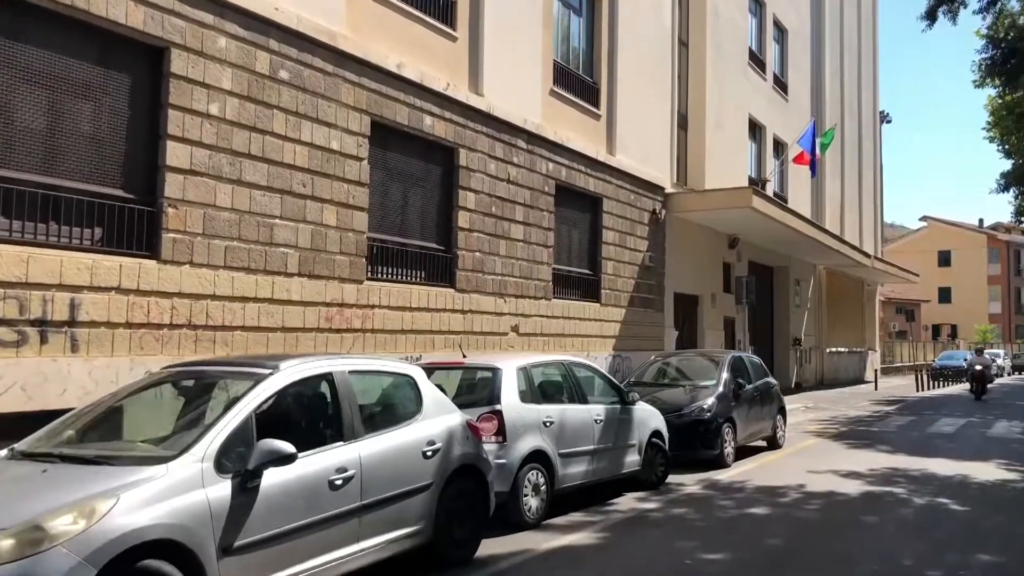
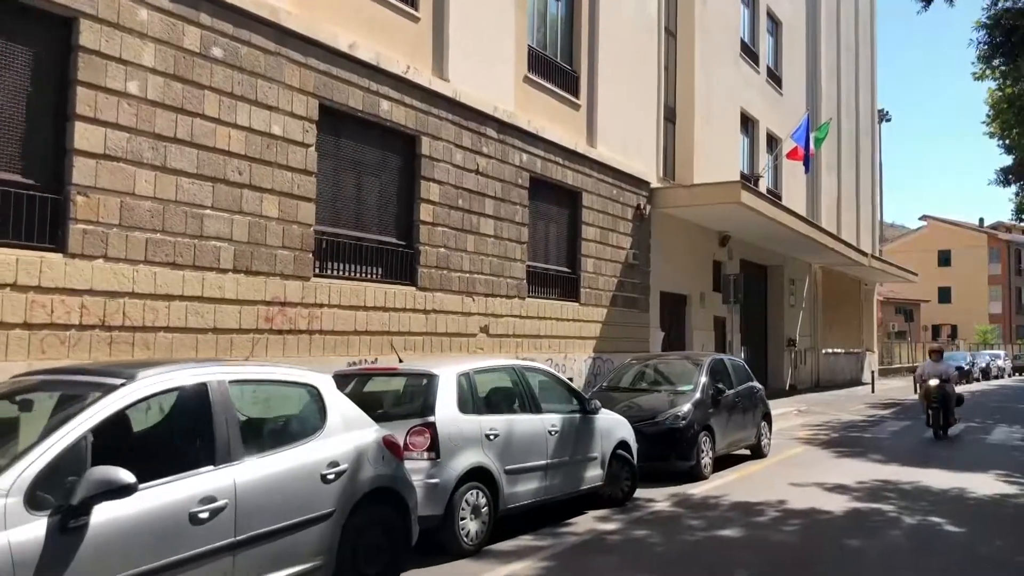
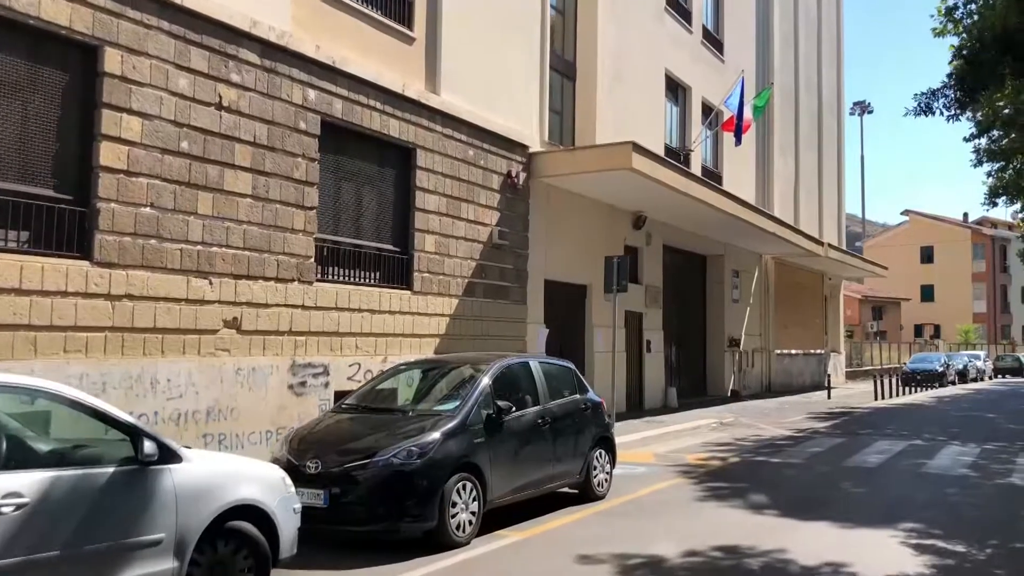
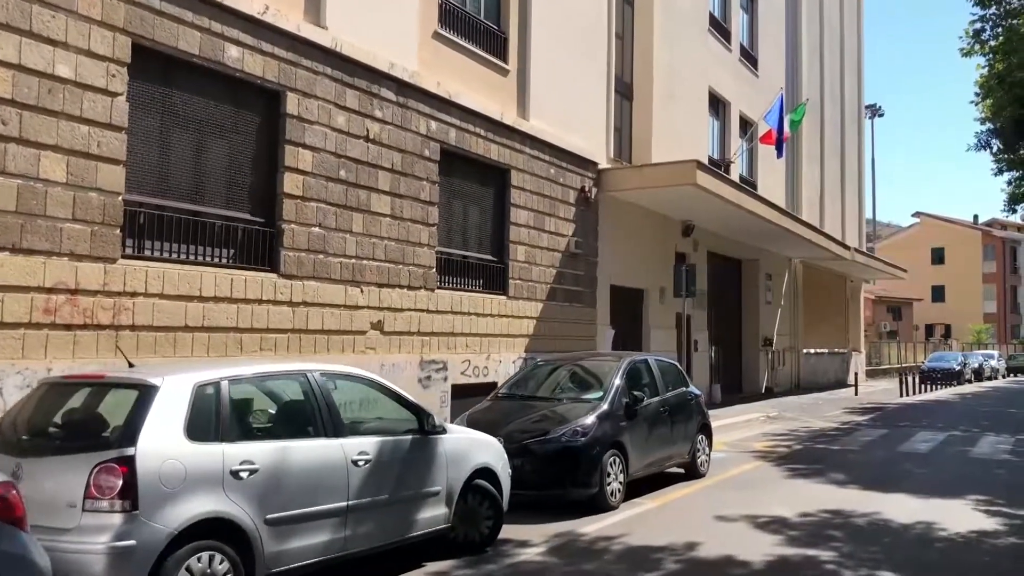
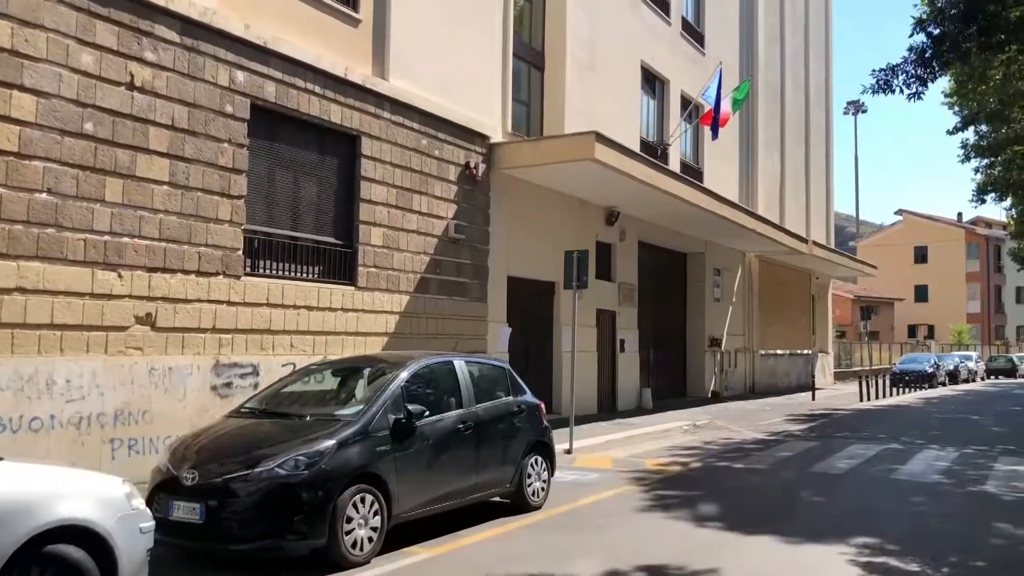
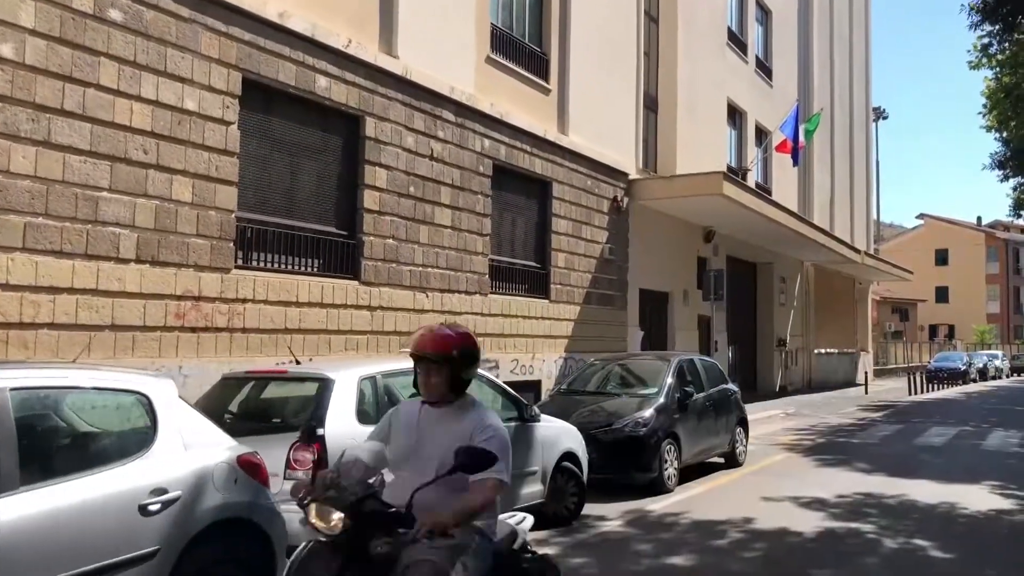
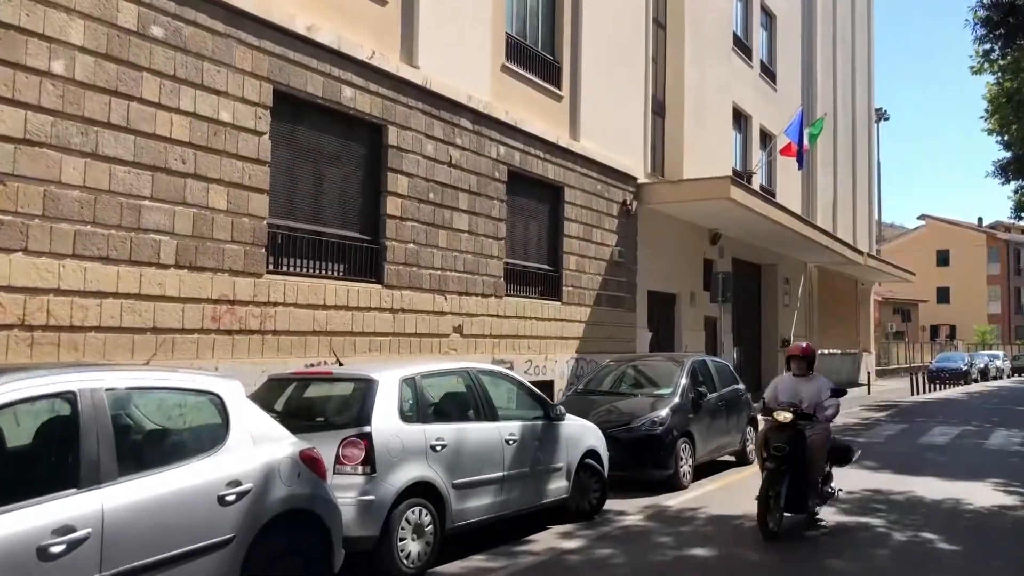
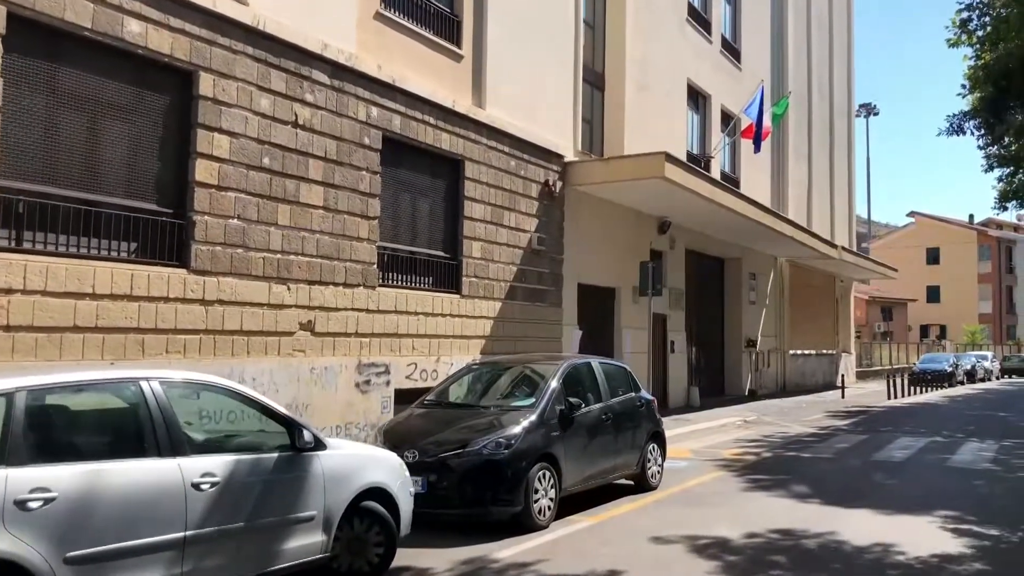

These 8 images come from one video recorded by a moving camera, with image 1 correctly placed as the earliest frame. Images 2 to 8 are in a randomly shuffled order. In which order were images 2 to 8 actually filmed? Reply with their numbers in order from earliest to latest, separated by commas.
2, 7, 6, 4, 8, 3, 5
